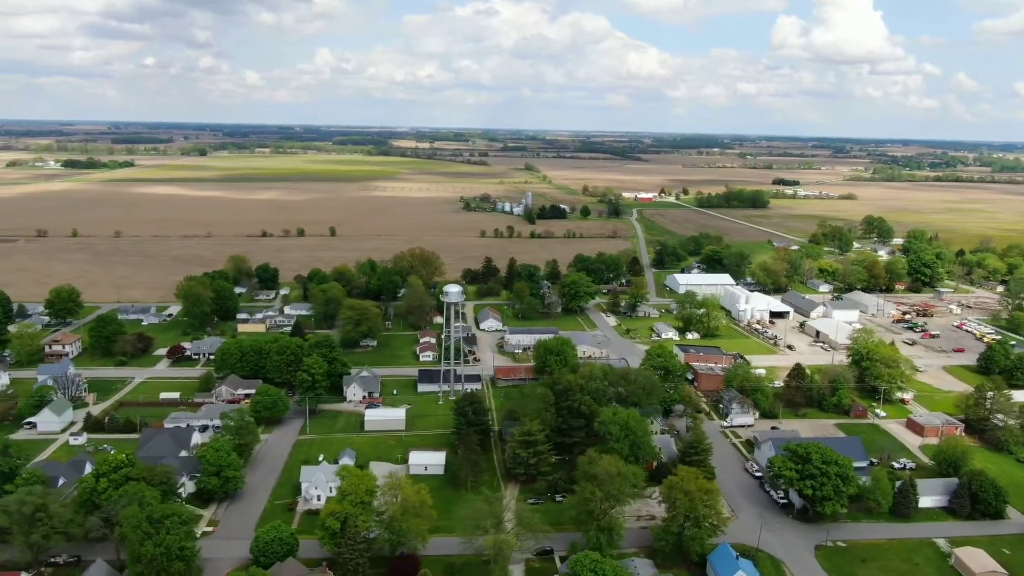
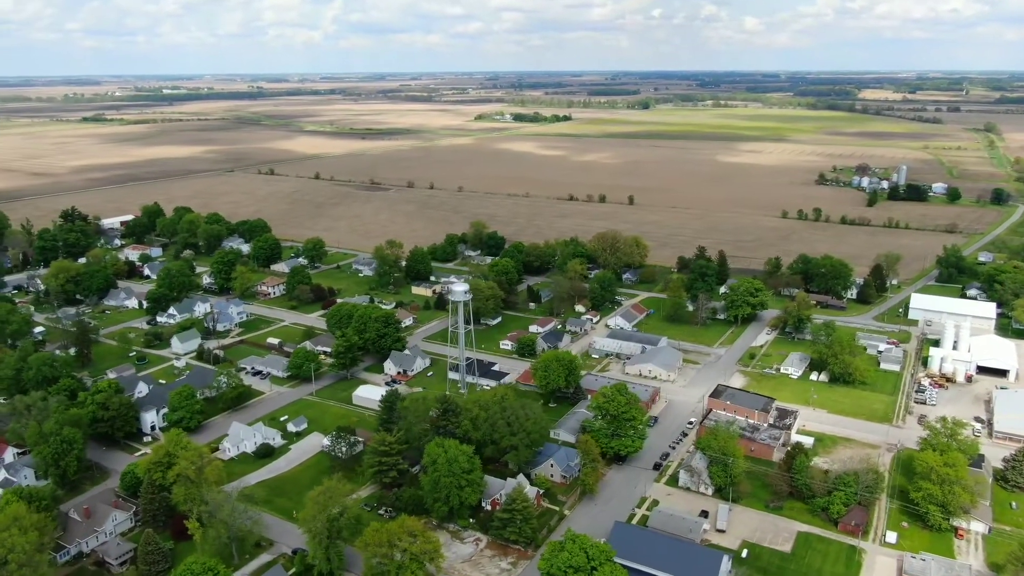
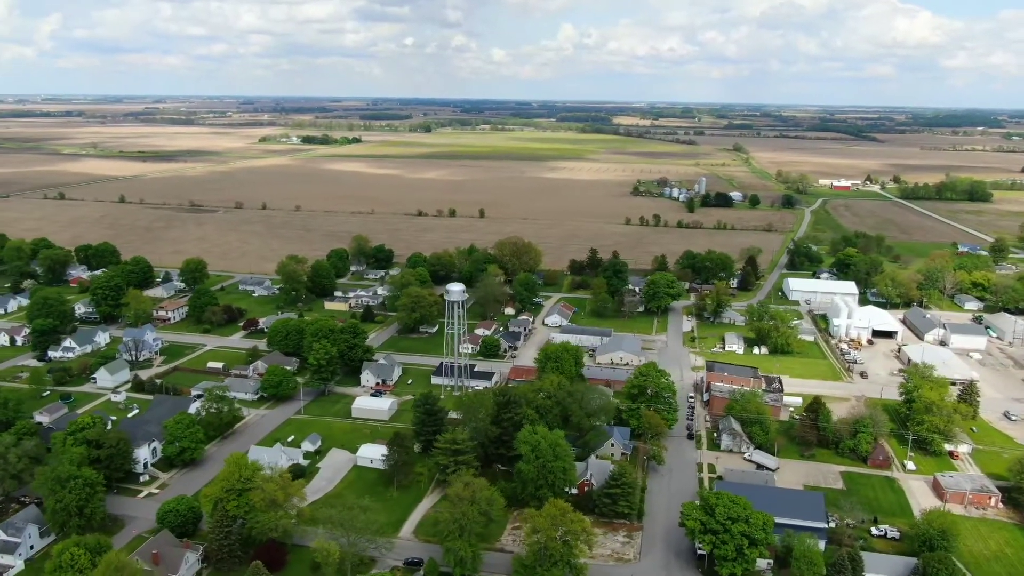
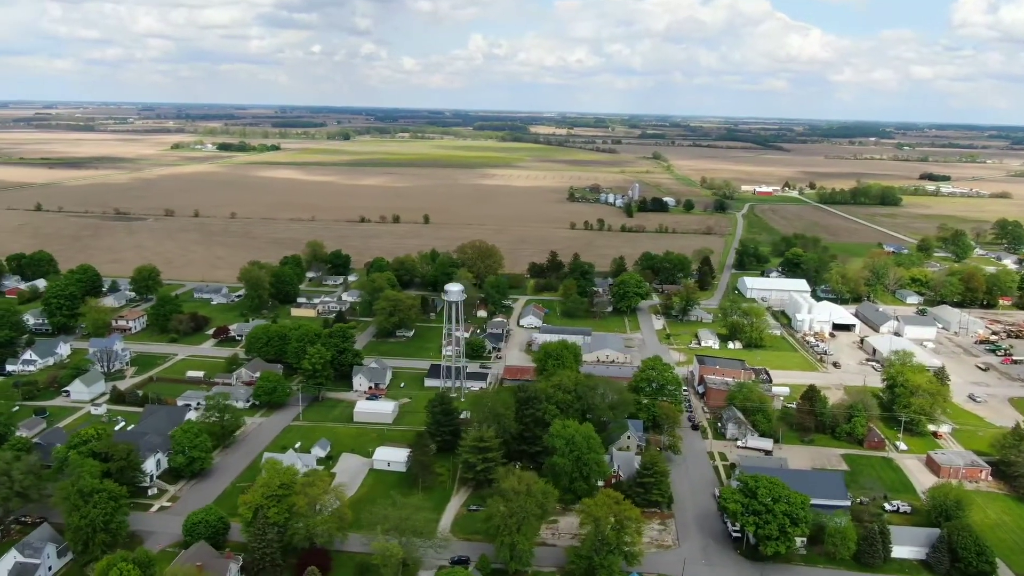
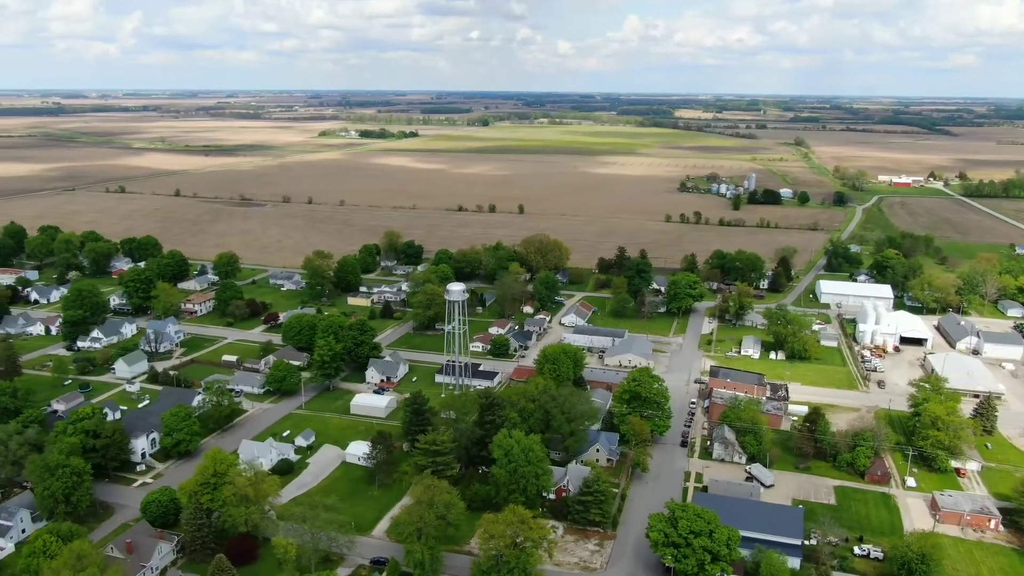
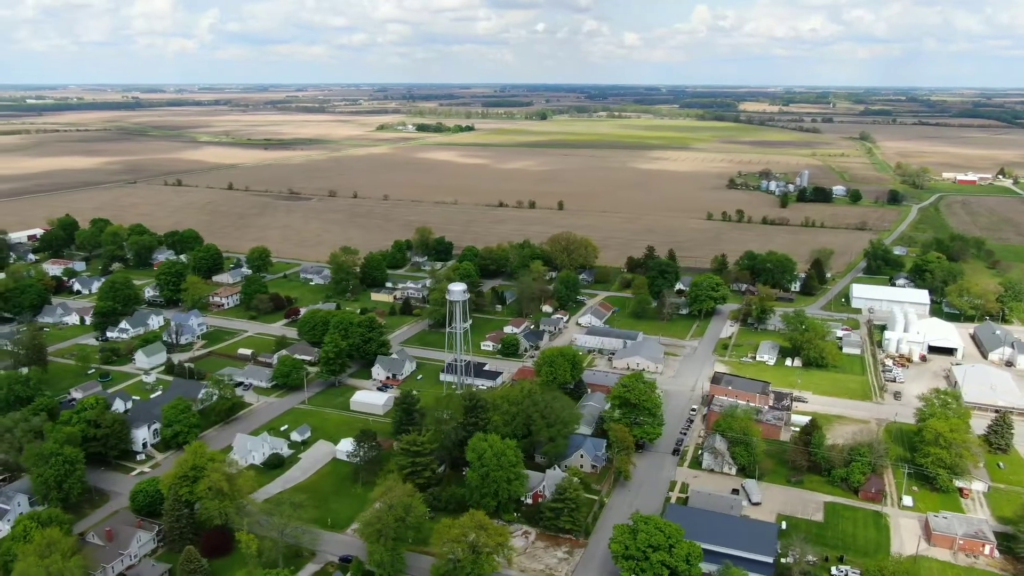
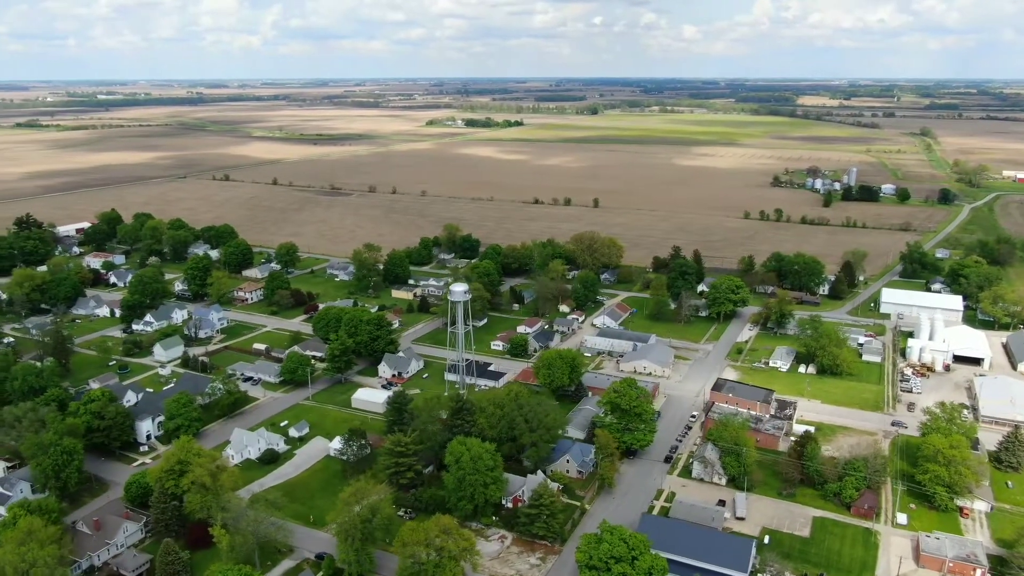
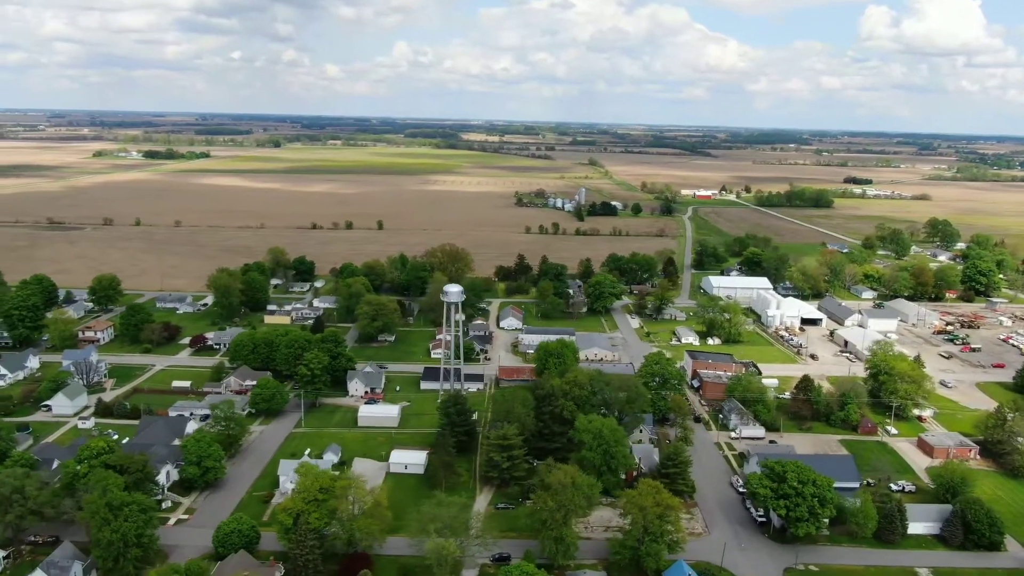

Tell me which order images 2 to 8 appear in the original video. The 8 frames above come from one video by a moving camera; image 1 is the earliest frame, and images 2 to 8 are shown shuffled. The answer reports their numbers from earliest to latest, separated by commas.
8, 4, 3, 5, 6, 7, 2
